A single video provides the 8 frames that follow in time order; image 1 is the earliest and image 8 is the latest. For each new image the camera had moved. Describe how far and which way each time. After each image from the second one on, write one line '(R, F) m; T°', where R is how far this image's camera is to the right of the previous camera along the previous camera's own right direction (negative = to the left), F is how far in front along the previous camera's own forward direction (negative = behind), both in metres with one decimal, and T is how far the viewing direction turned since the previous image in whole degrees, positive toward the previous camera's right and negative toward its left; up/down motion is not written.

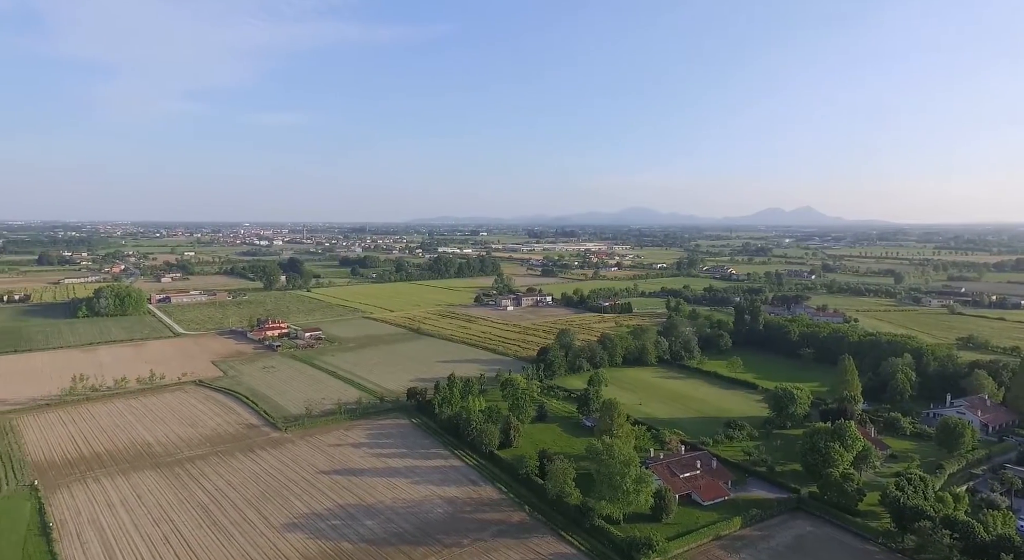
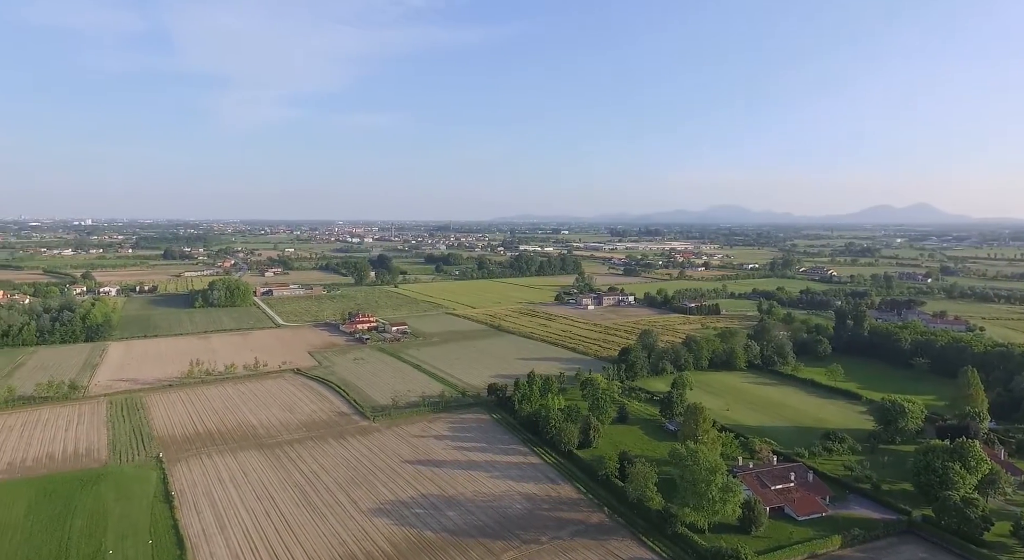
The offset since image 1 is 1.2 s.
(-0.1, +0.1) m; -7°
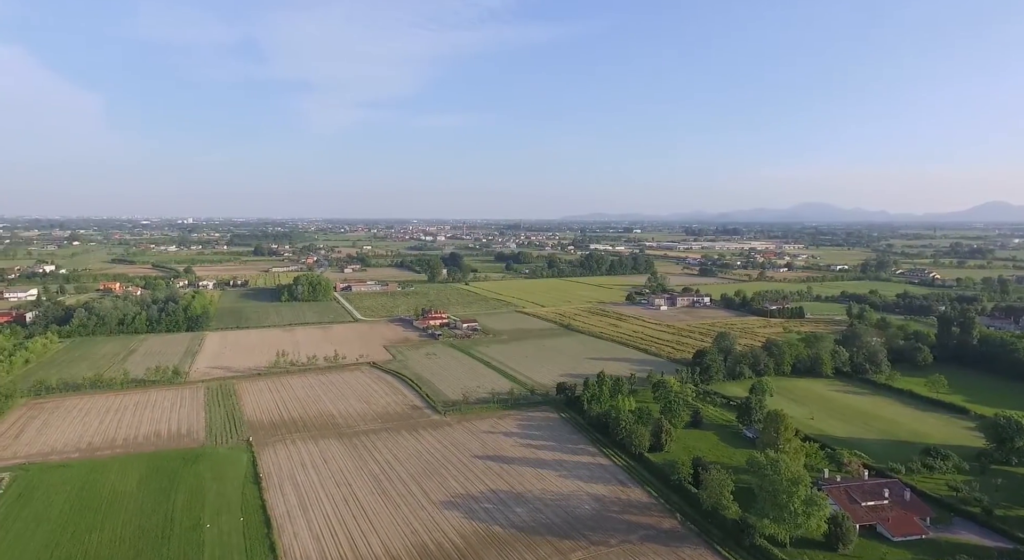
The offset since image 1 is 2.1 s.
(-0.2, +0.1) m; -6°
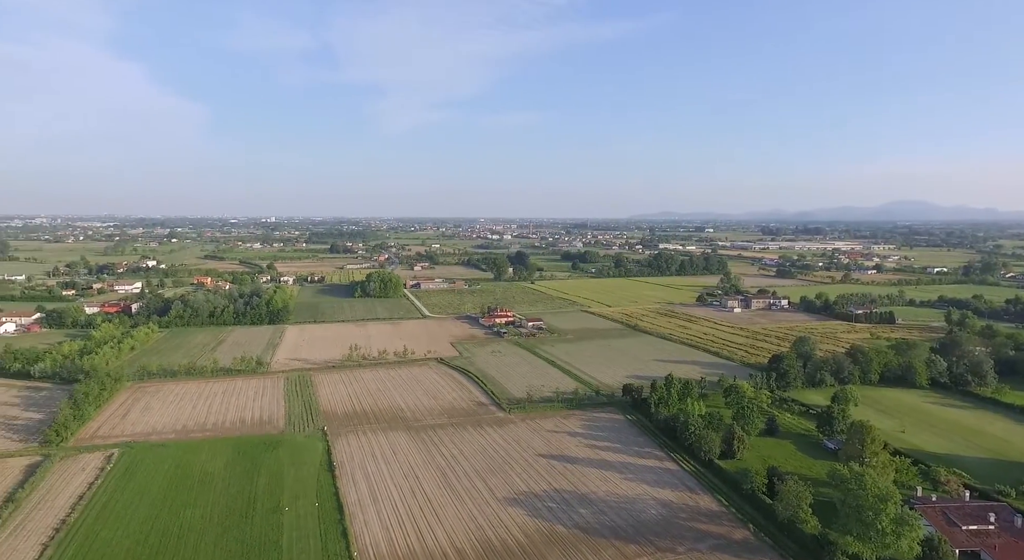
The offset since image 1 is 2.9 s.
(-0.1, +0.3) m; -6°
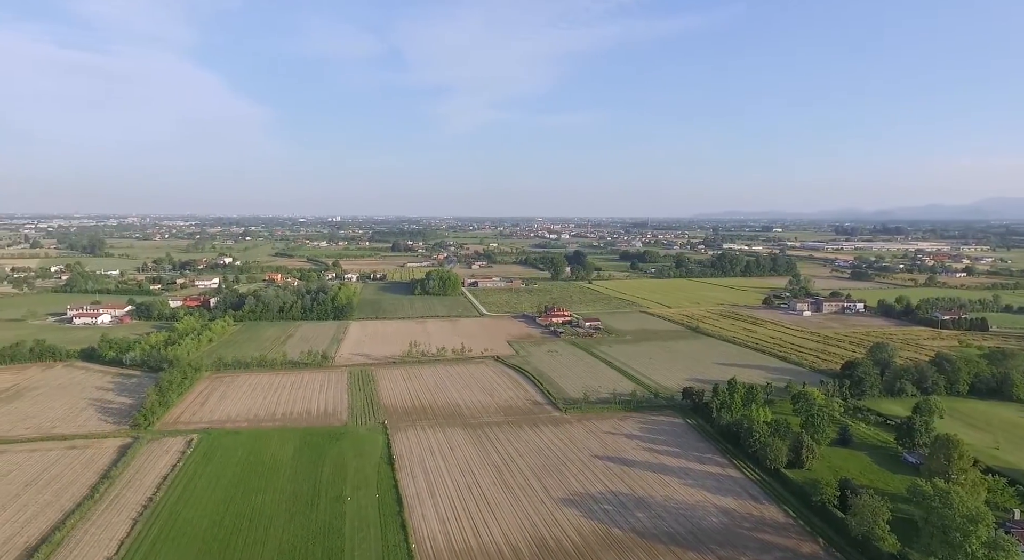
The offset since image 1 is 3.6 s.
(-0.2, +0.4) m; -5°
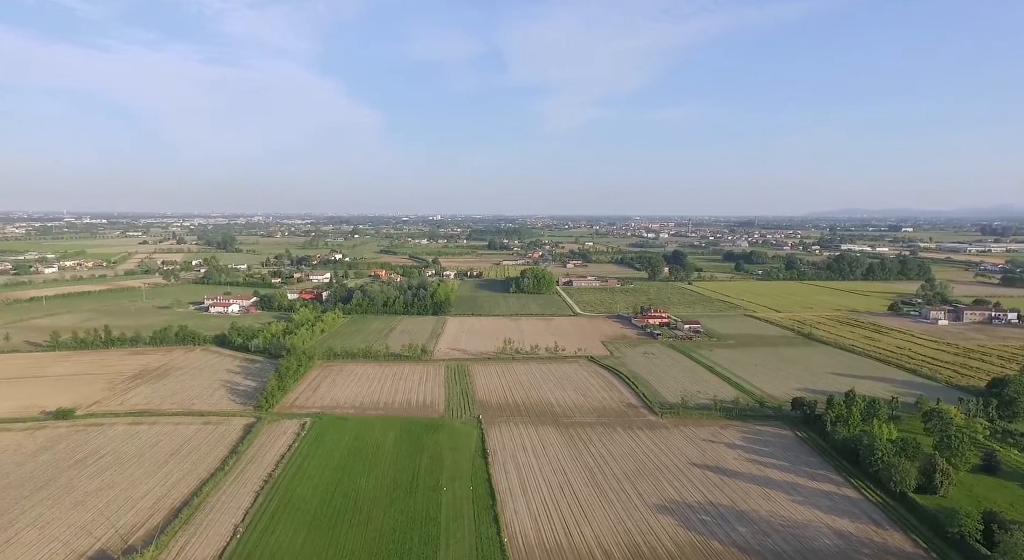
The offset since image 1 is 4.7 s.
(-0.4, +0.9) m; -8°
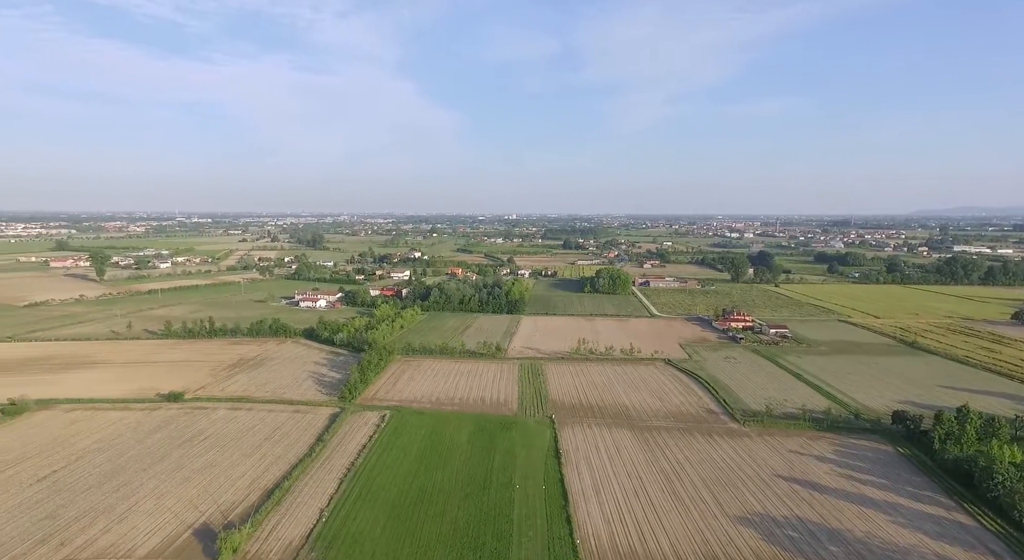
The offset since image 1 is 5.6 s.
(-0.4, +1.2) m; -7°
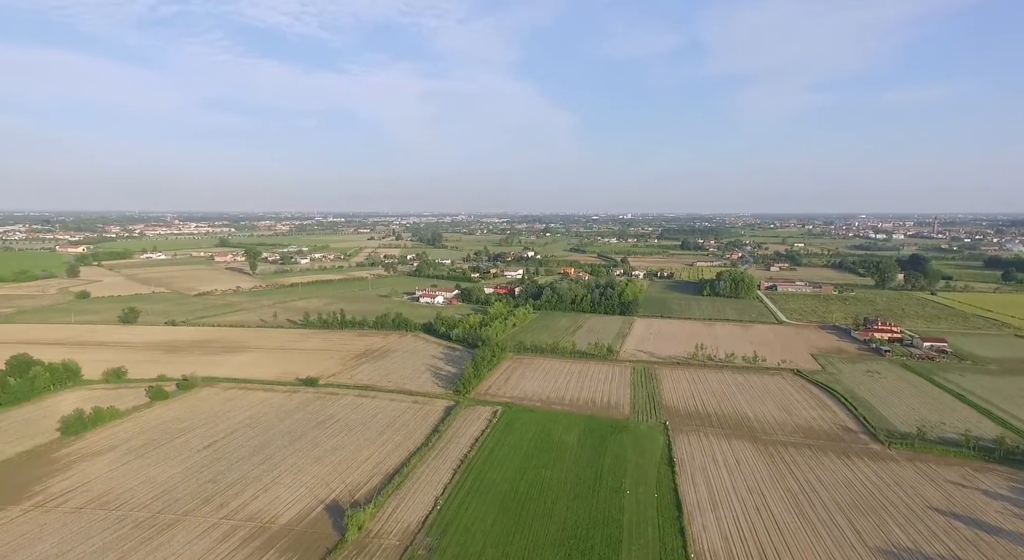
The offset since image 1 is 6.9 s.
(-1.0, +2.7) m; -10°
